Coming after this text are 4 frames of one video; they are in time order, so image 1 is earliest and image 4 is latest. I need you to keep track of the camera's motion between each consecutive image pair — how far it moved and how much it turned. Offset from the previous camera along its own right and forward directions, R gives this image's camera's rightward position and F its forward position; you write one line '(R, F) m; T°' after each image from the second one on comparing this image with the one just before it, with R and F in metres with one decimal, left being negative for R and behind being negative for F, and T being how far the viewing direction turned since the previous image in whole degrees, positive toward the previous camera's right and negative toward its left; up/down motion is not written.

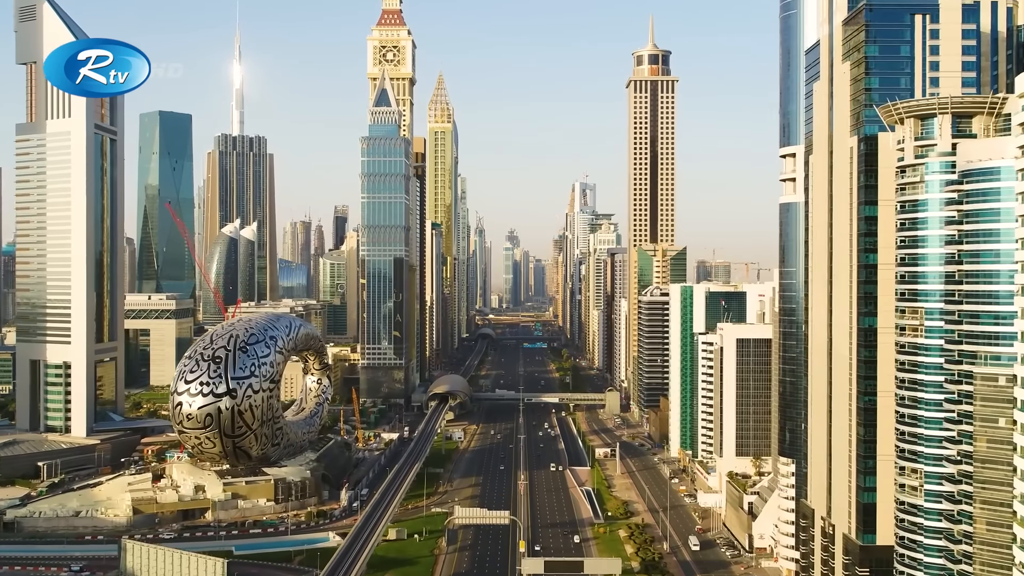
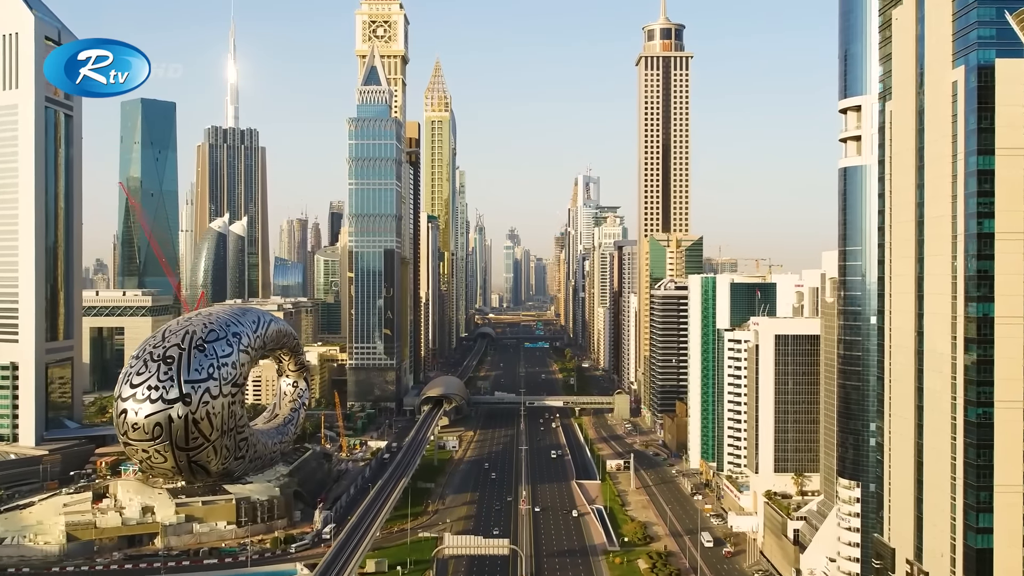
(0.0, +13.8) m; 0°
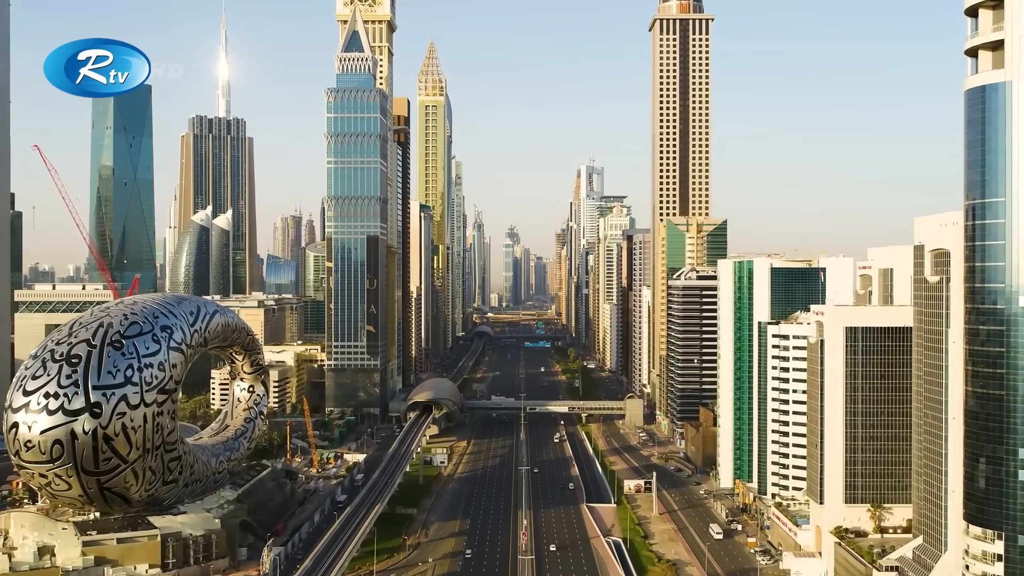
(+0.2, +17.7) m; 0°
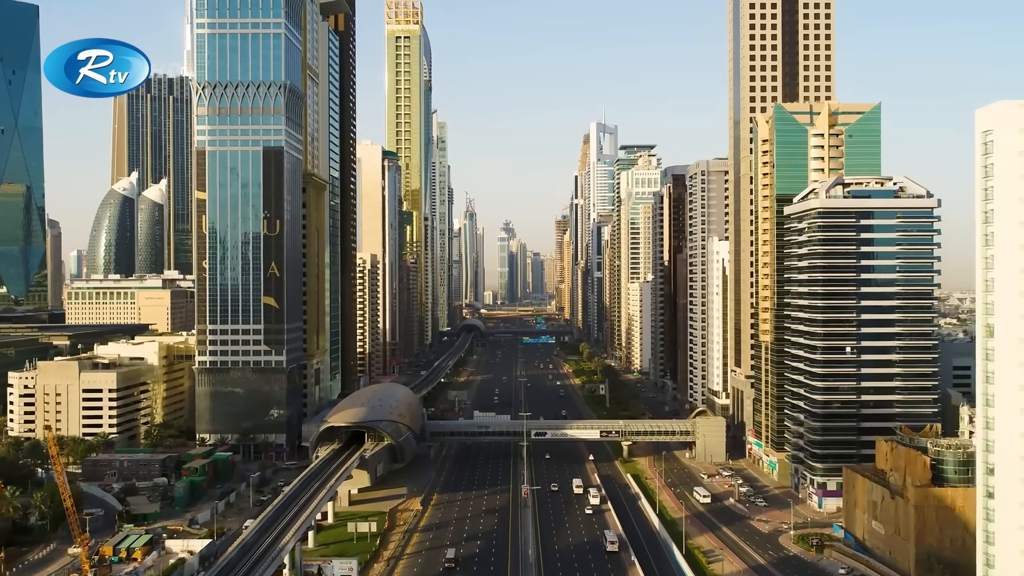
(+0.2, +57.1) m; 0°
